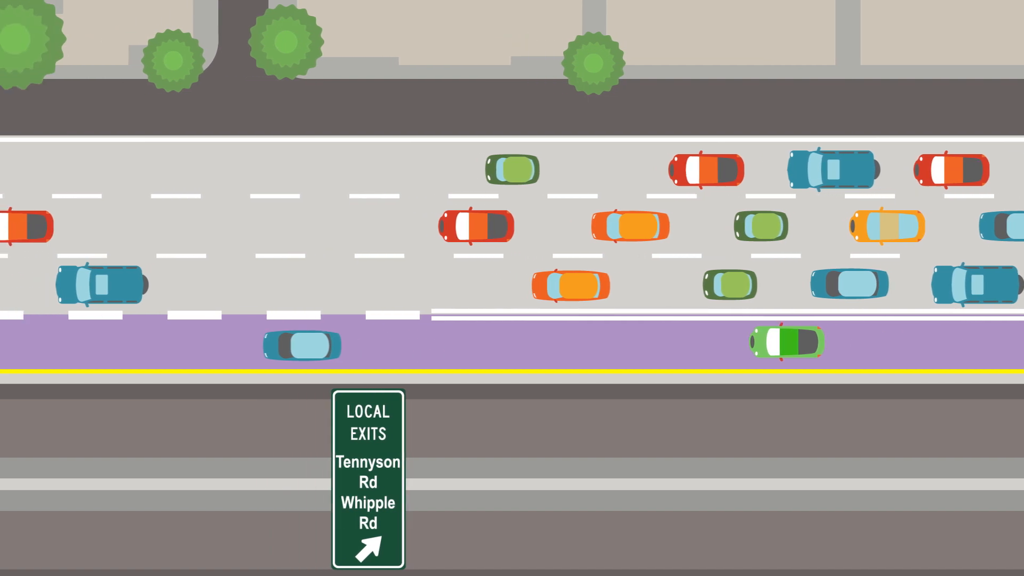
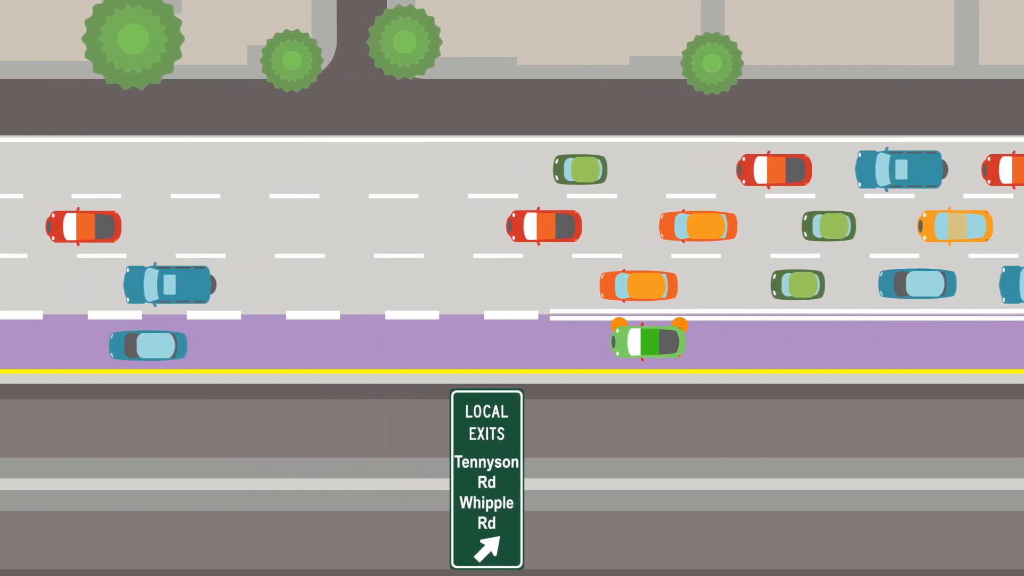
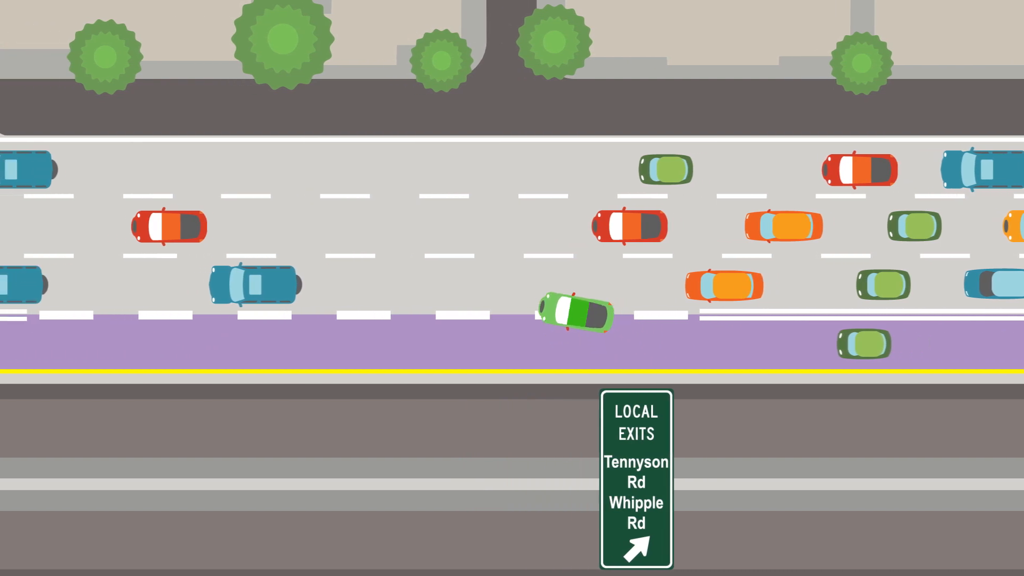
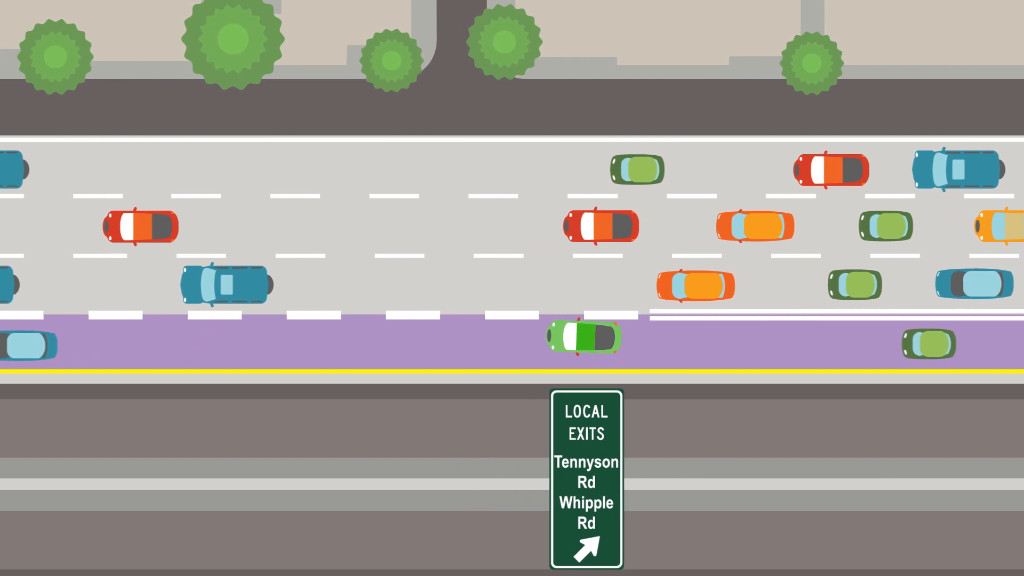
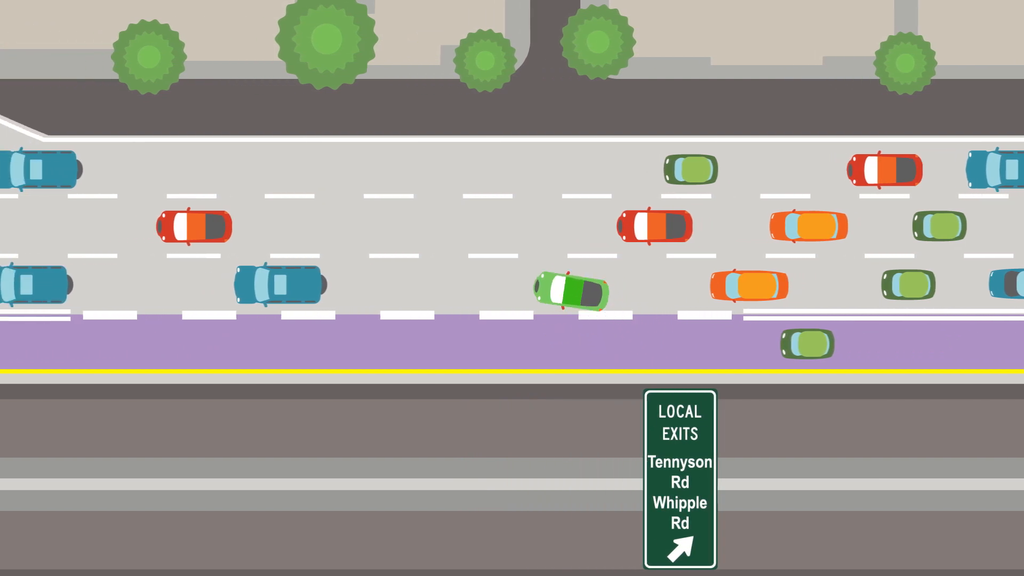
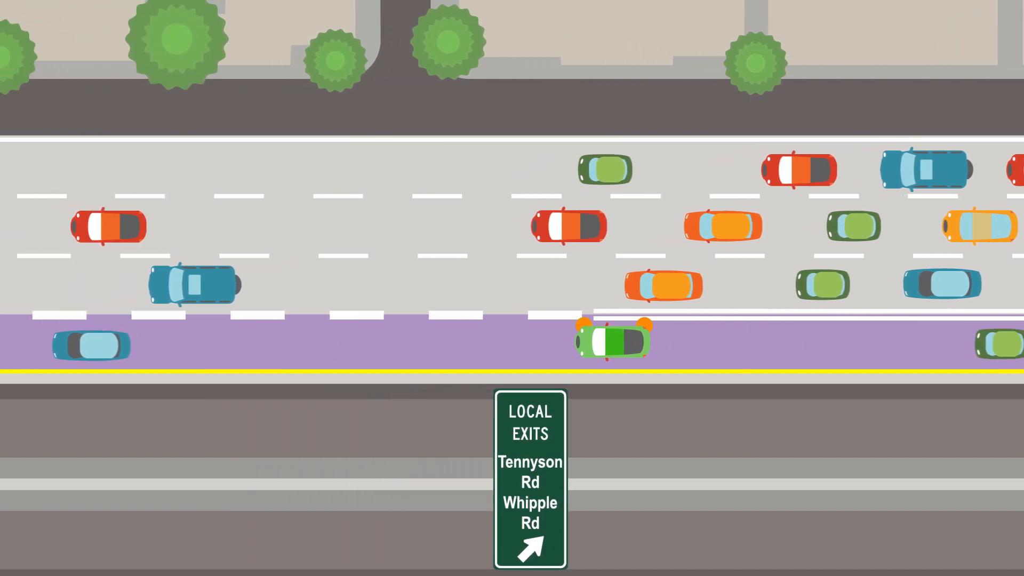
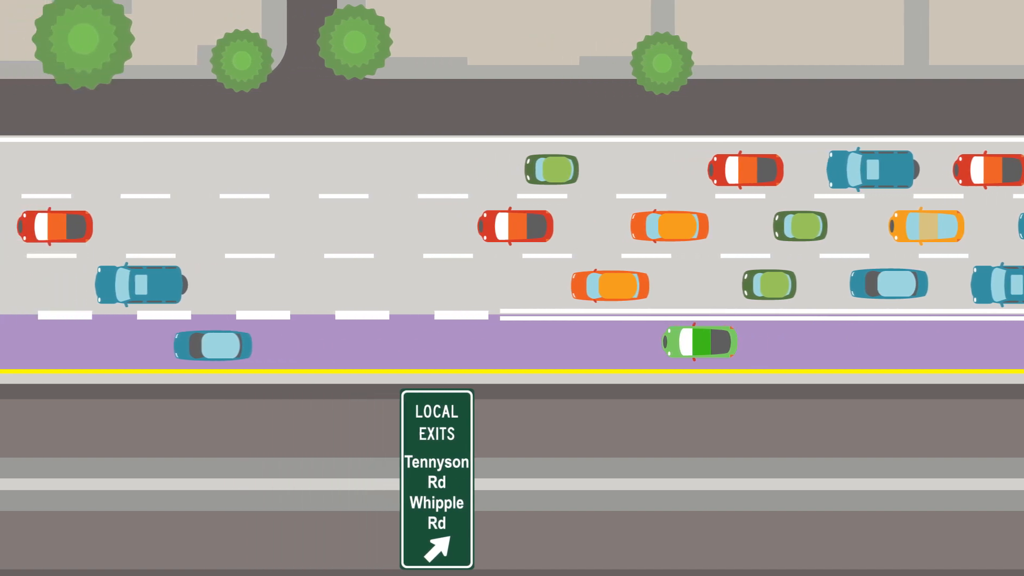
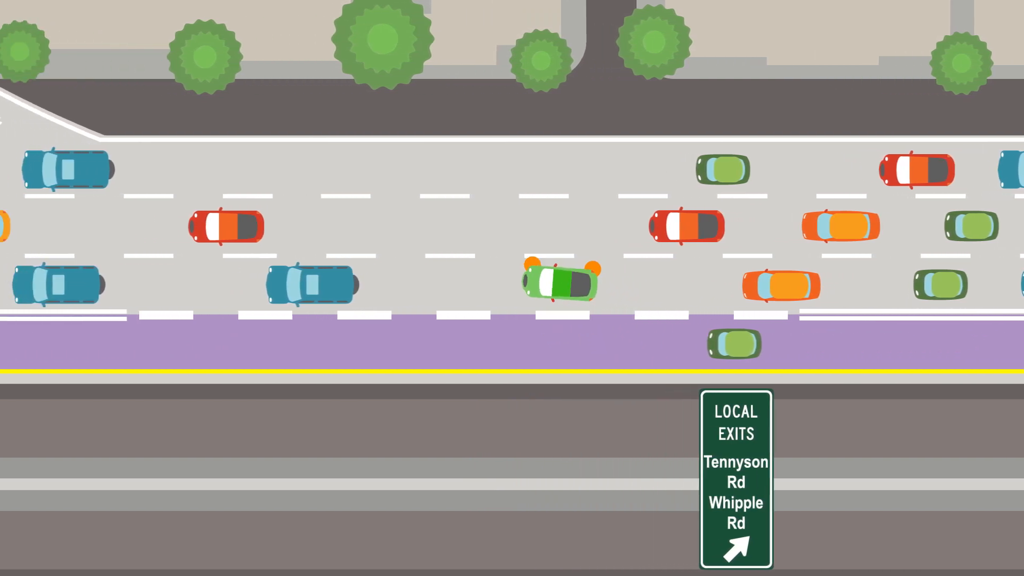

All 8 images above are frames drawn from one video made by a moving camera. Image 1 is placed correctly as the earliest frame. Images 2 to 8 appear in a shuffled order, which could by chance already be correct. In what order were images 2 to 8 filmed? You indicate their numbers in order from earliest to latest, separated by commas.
7, 2, 6, 4, 3, 5, 8
